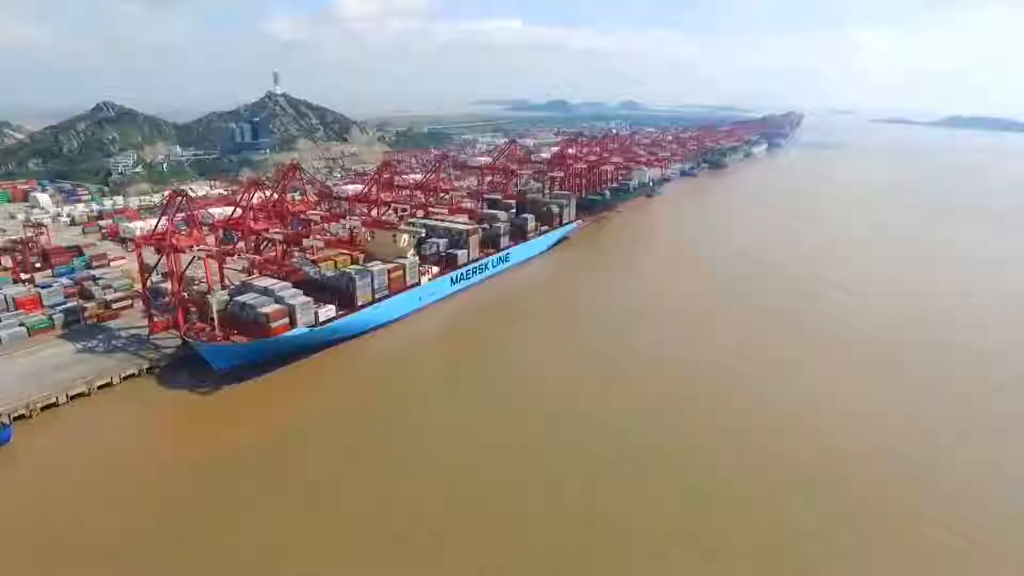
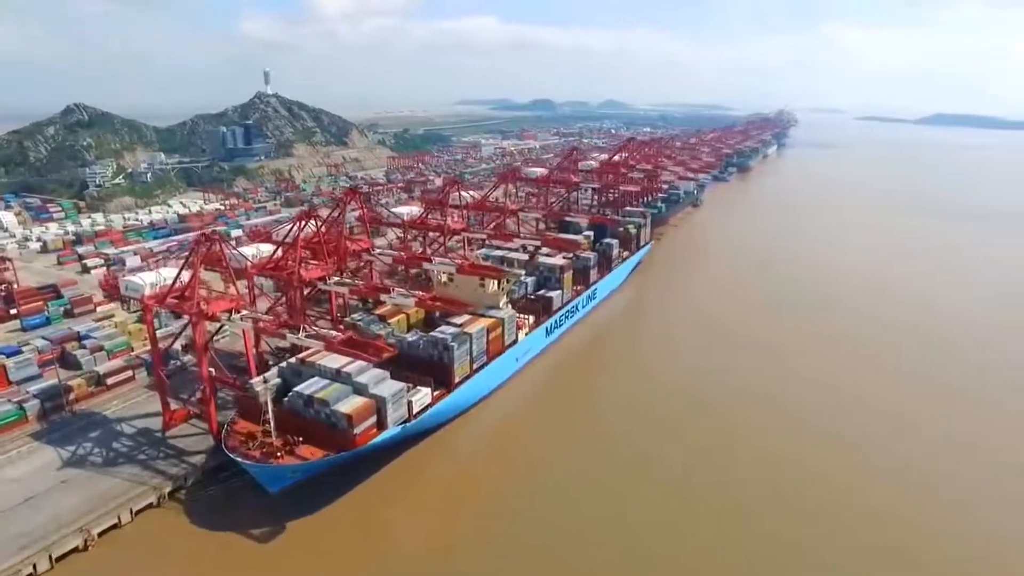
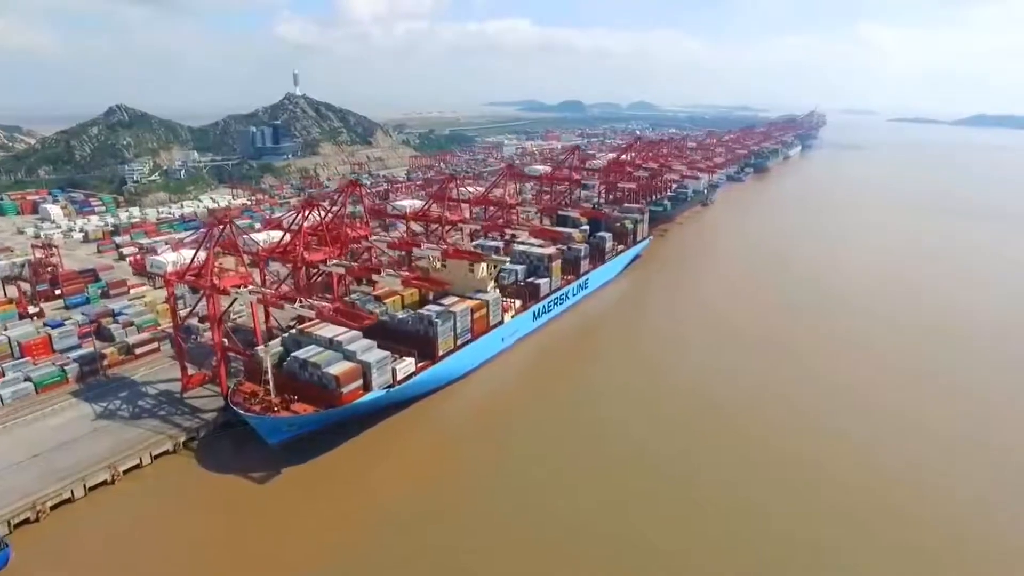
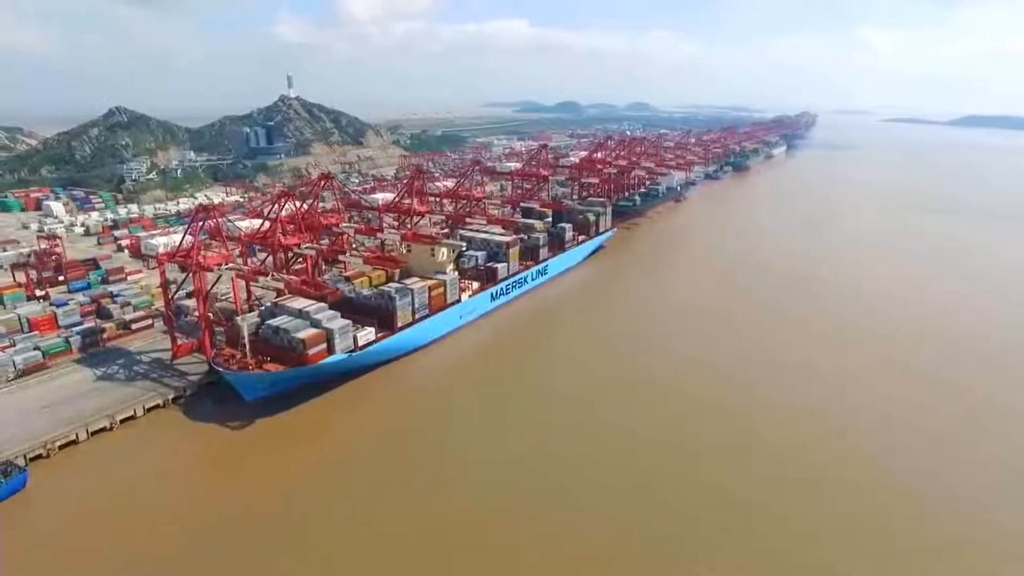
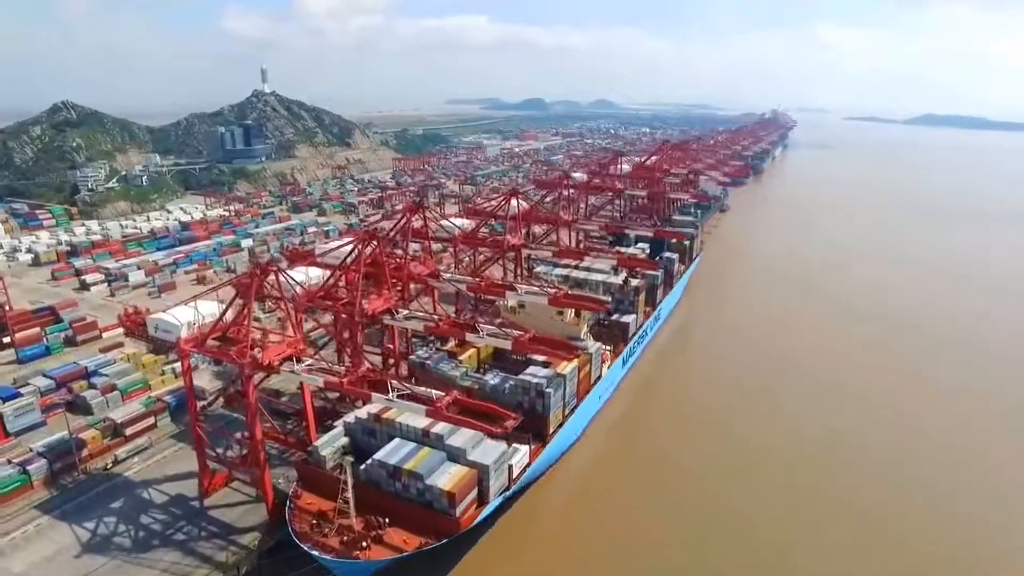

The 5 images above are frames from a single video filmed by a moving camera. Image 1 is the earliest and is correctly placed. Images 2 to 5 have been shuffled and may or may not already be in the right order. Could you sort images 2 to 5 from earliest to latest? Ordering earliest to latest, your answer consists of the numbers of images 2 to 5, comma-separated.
4, 3, 2, 5
